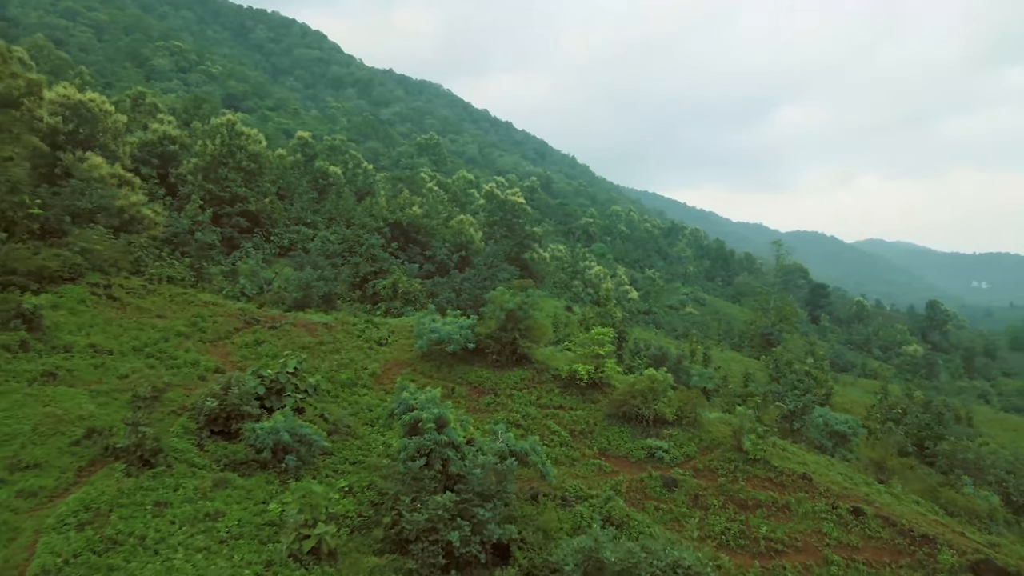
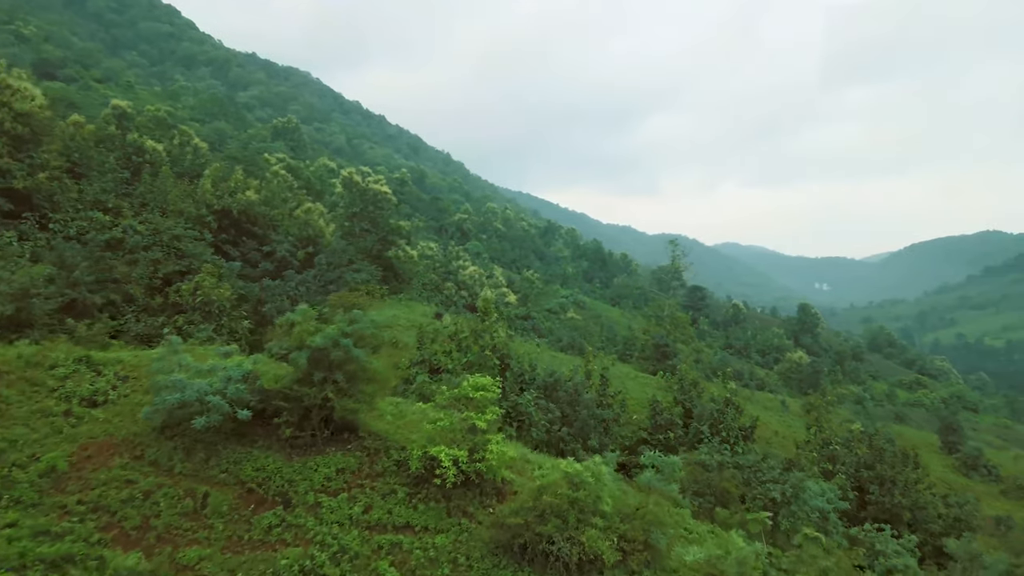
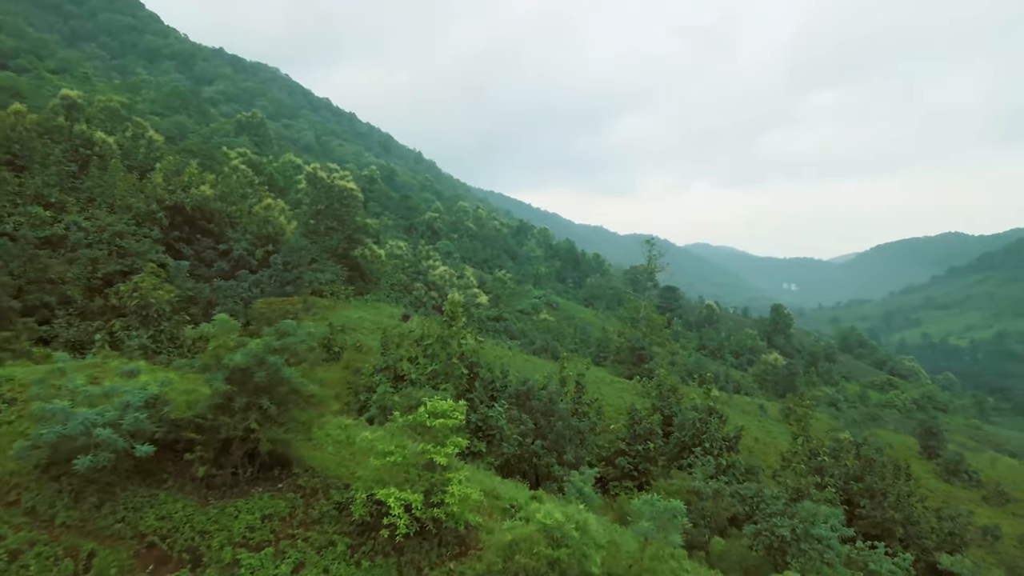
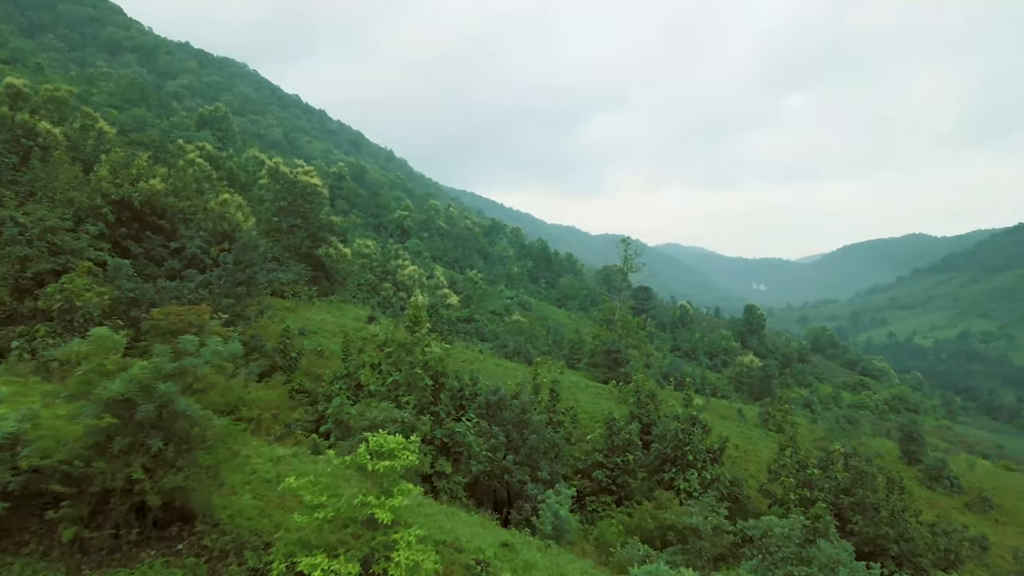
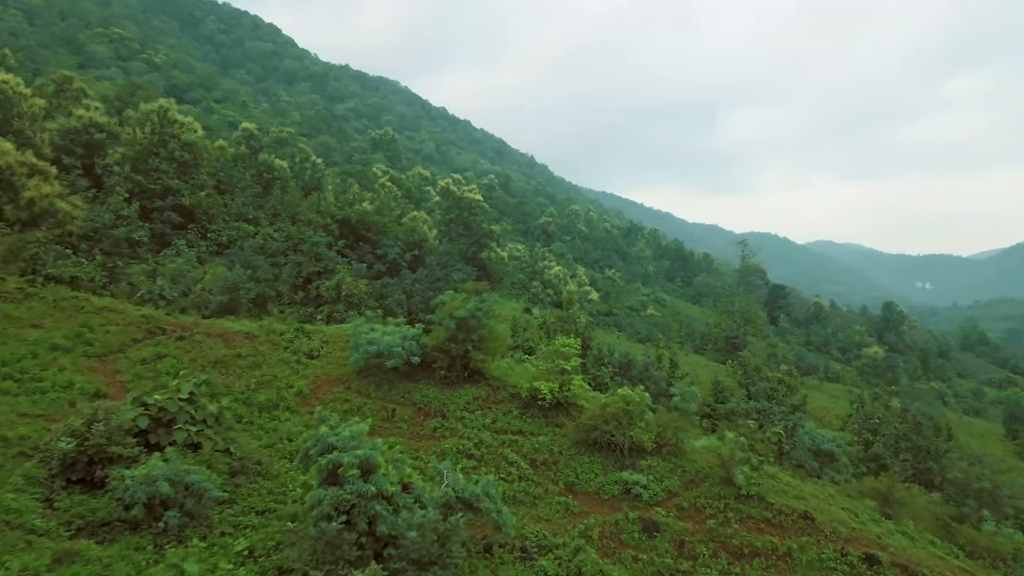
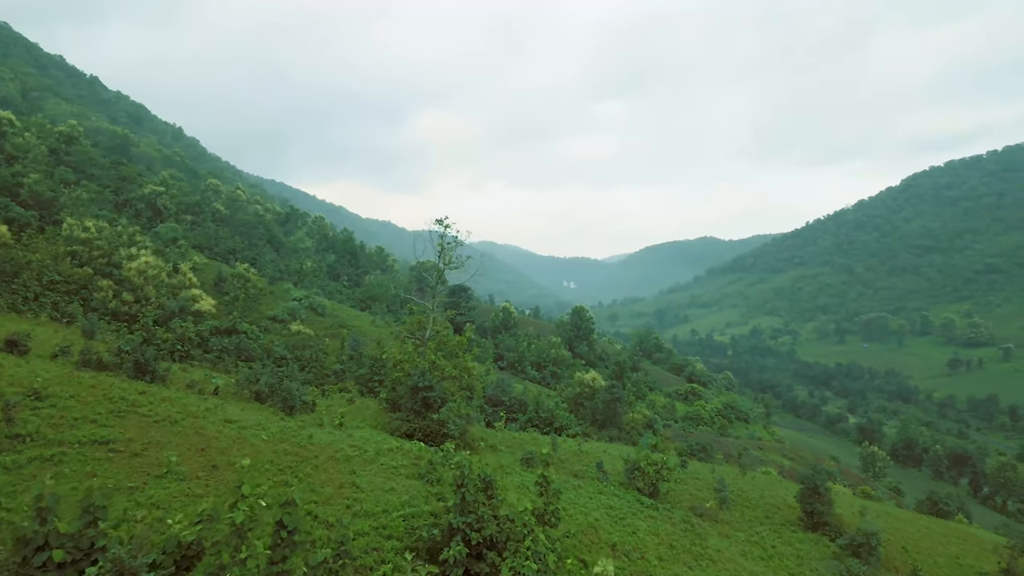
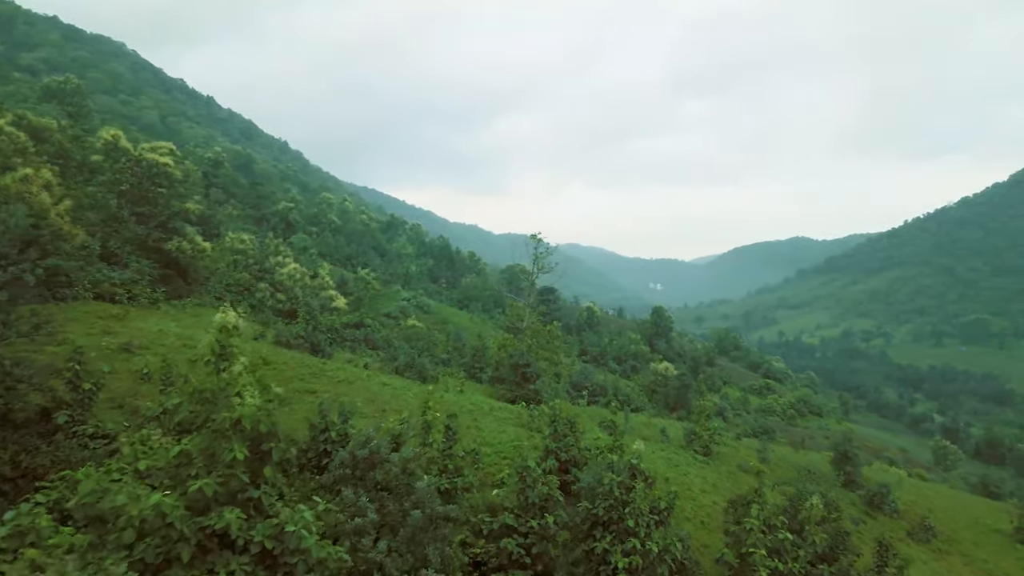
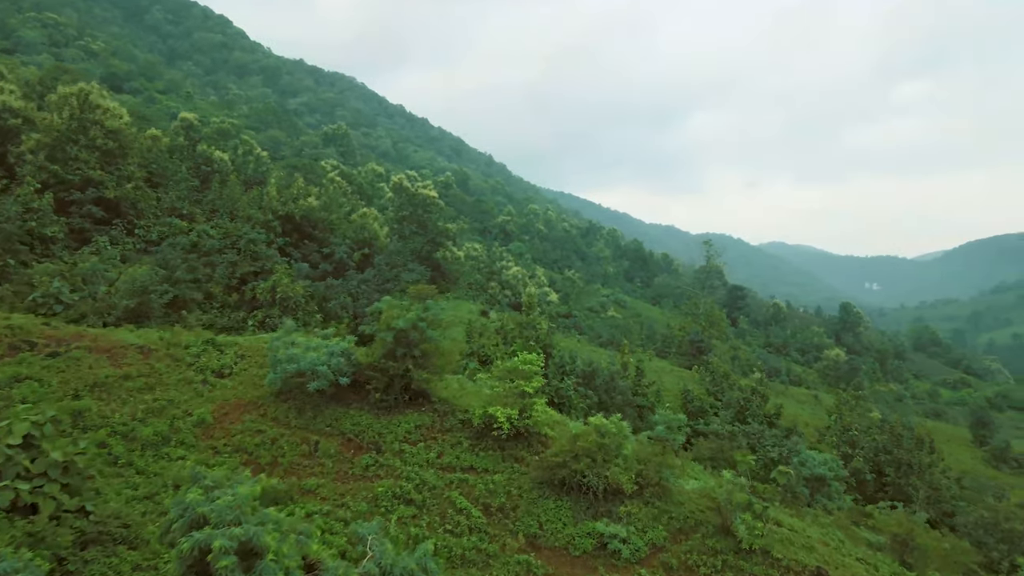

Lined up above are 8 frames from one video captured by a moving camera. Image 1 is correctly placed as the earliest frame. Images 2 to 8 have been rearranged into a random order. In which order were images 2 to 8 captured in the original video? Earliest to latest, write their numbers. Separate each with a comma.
5, 8, 2, 3, 4, 7, 6
